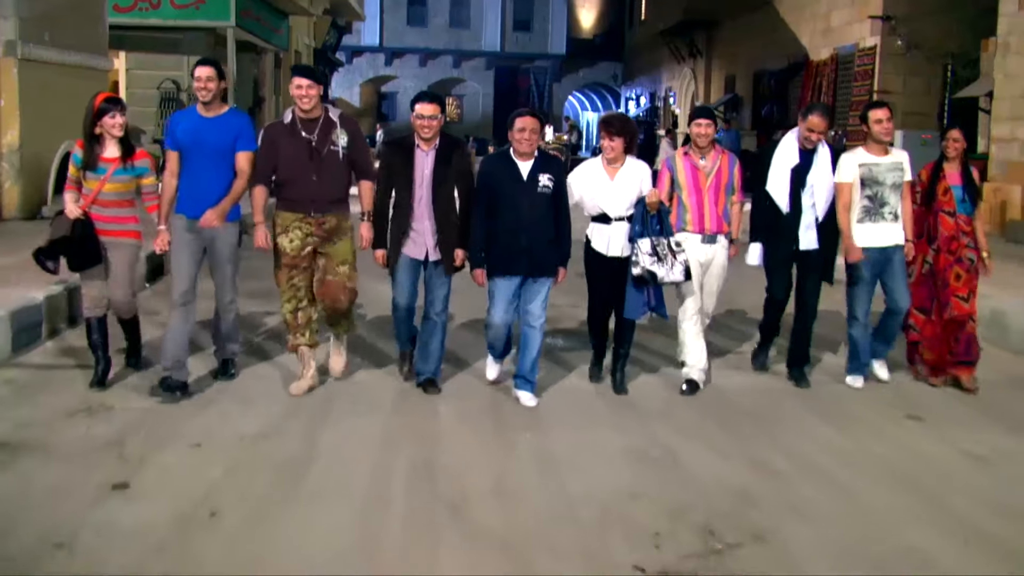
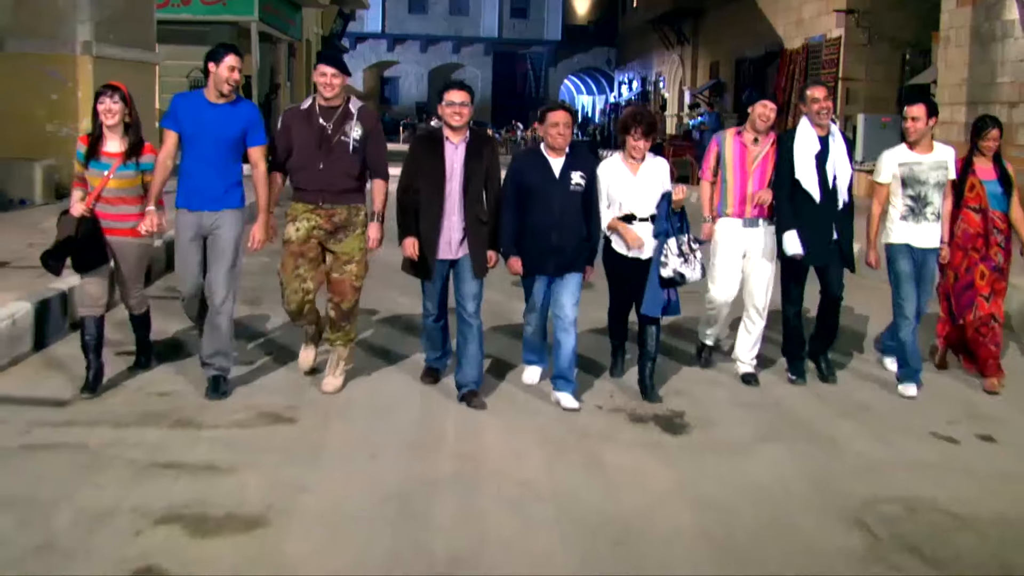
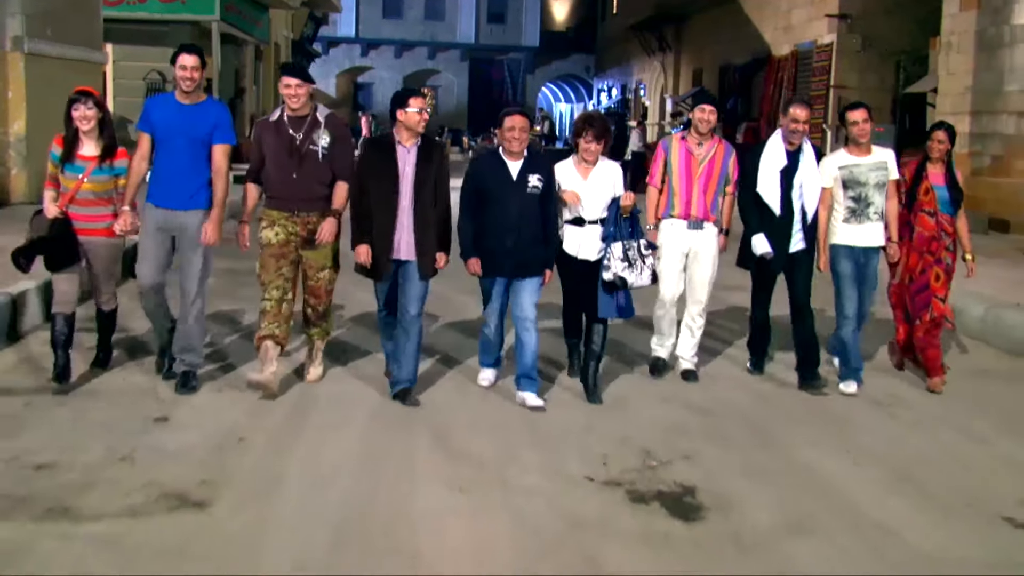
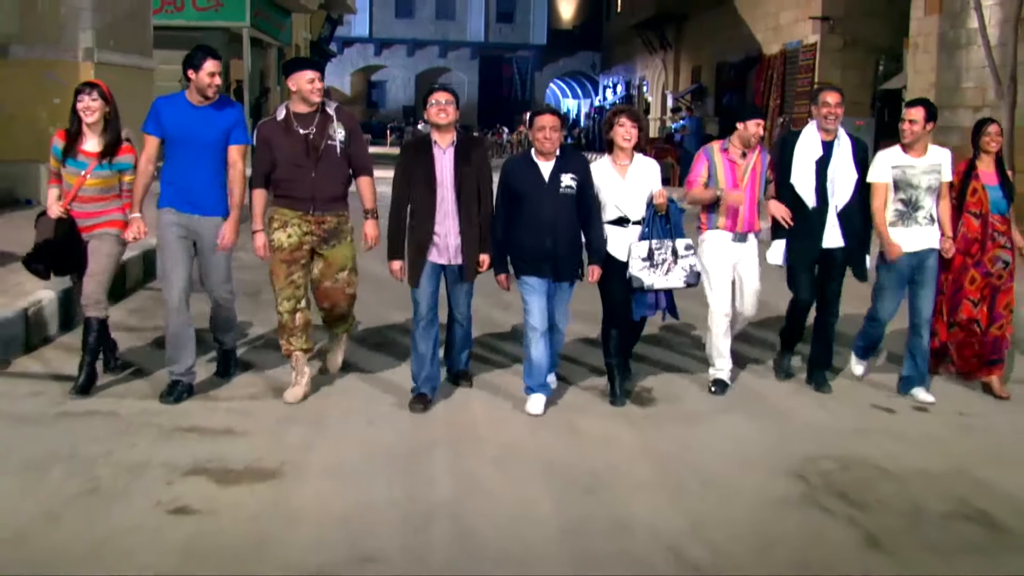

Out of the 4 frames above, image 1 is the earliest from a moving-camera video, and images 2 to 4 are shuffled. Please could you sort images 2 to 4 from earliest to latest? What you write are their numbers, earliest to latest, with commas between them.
3, 2, 4
